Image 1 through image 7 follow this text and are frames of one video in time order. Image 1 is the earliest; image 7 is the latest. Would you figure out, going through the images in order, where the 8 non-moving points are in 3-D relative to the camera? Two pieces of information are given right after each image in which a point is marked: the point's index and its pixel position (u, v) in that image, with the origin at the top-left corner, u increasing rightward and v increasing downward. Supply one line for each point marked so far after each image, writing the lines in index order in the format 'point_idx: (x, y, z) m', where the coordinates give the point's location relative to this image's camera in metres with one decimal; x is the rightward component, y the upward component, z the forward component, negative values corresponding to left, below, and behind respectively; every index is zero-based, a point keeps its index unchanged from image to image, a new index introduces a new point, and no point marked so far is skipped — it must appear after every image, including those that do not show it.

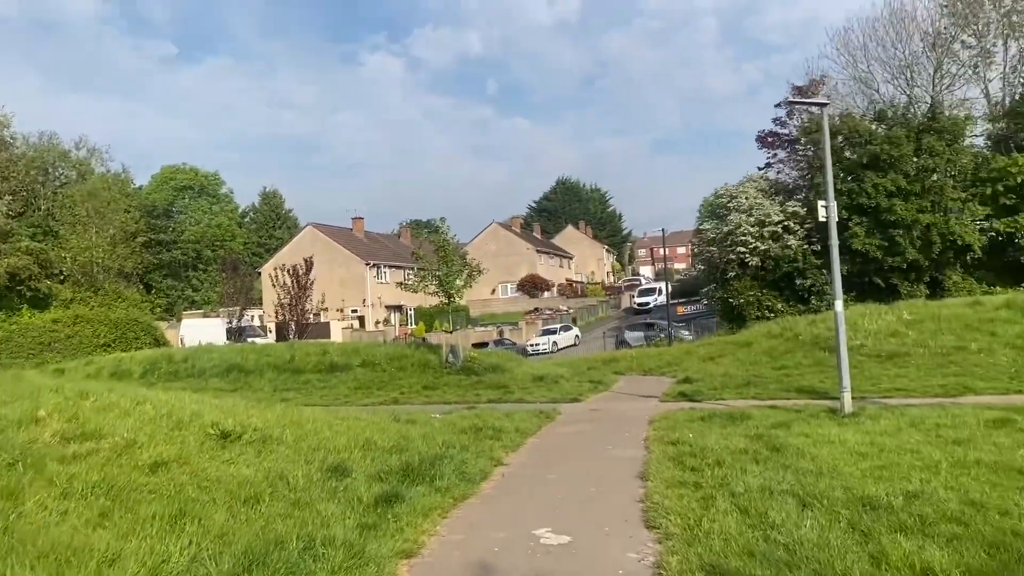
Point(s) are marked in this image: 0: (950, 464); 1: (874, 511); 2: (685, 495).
0: (+3.6, -1.4, +7.0) m
1: (+2.4, -1.5, +5.7) m
2: (+1.3, -1.6, +6.7) m
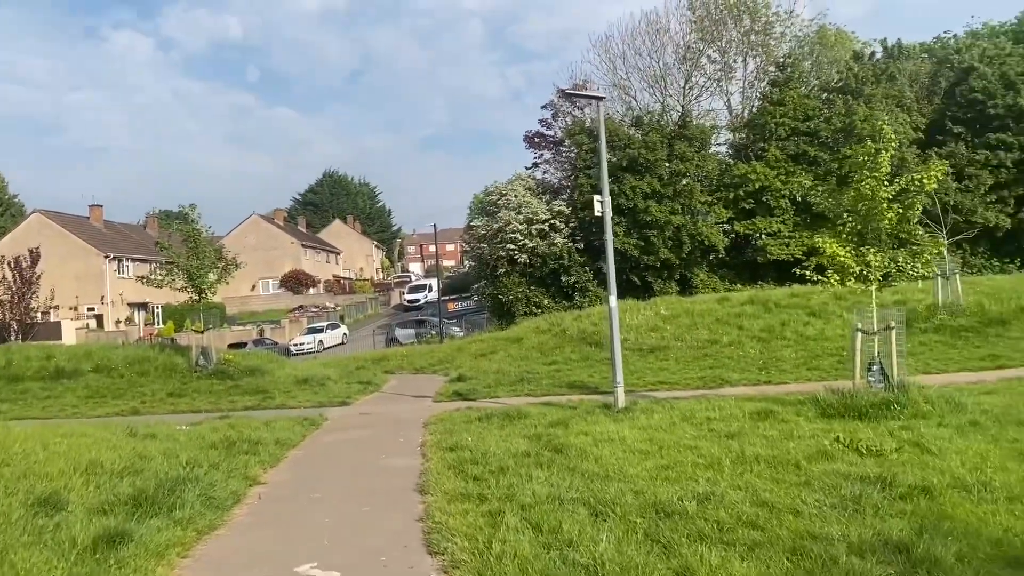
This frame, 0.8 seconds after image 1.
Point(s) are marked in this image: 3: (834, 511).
0: (+1.8, -1.4, +6.9) m
1: (+1.0, -1.4, +5.3) m
2: (-0.3, -1.6, +6.0) m
3: (+1.9, -1.3, +5.1) m
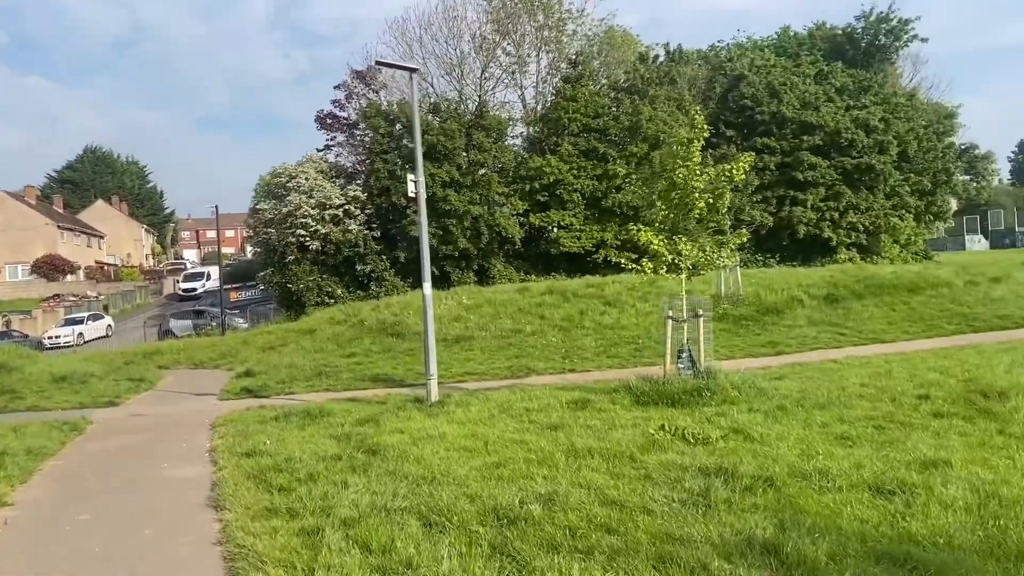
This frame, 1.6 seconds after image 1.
0: (+0.4, -1.3, +6.5) m
1: (0.0, -1.3, +4.8) m
2: (-1.4, -1.4, +5.1) m
3: (+1.0, -1.2, +4.8) m
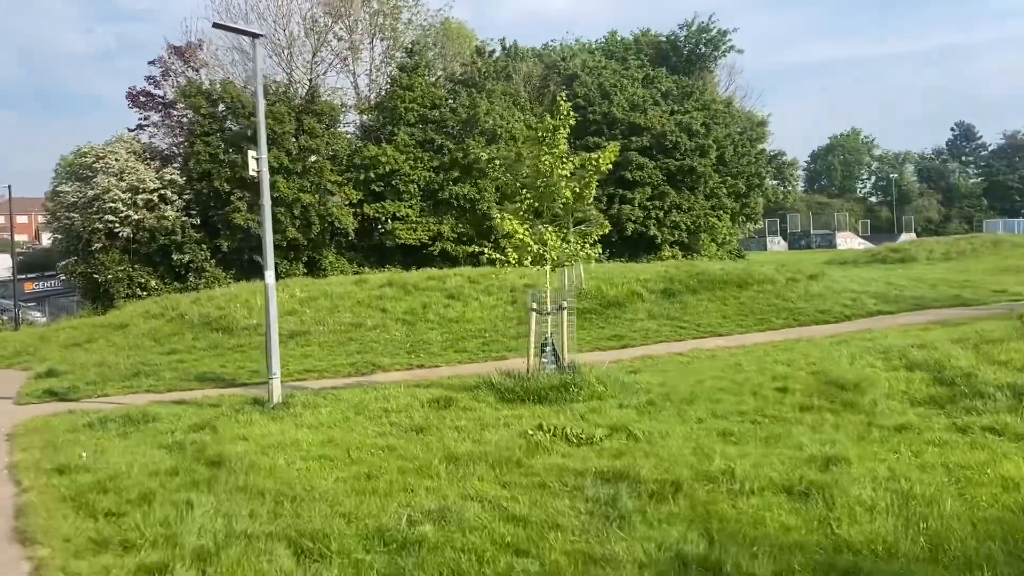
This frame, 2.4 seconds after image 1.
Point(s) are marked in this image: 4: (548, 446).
0: (-0.5, -1.2, +5.9) m
1: (-0.5, -1.3, +4.1) m
2: (-2.0, -1.4, +4.2) m
3: (+0.4, -1.2, +4.4) m
4: (+0.3, -1.2, +6.3) m
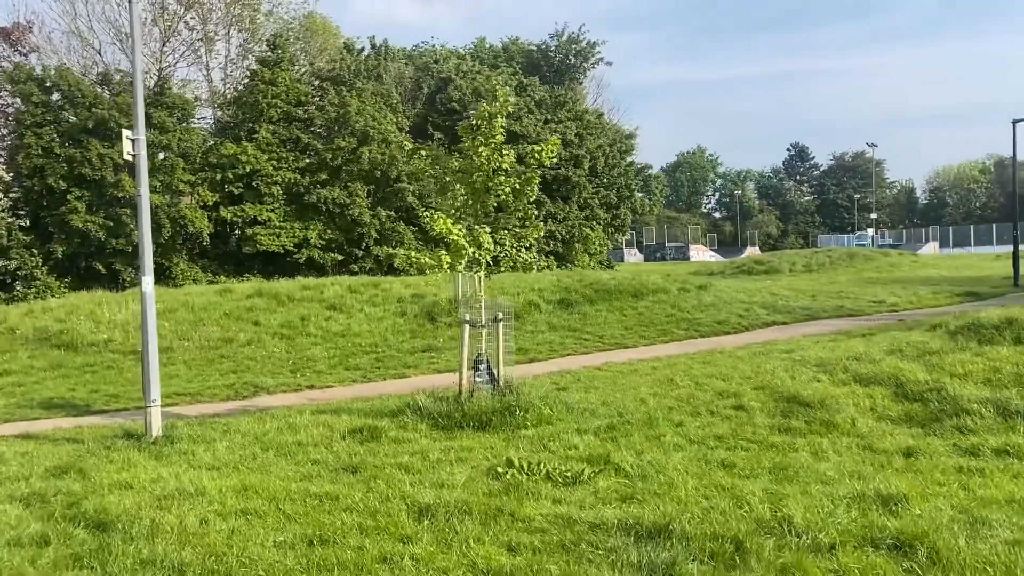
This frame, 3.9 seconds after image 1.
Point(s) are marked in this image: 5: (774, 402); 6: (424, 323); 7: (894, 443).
0: (-0.6, -1.2, +4.7) m
1: (-0.3, -1.3, +2.9) m
2: (-1.7, -1.4, +2.8) m
3: (+0.6, -1.2, +3.3) m
4: (+0.1, -1.2, +5.2) m
5: (+2.5, -1.1, +8.2) m
6: (-1.7, -0.7, +16.6) m
7: (+2.8, -1.1, +6.2) m
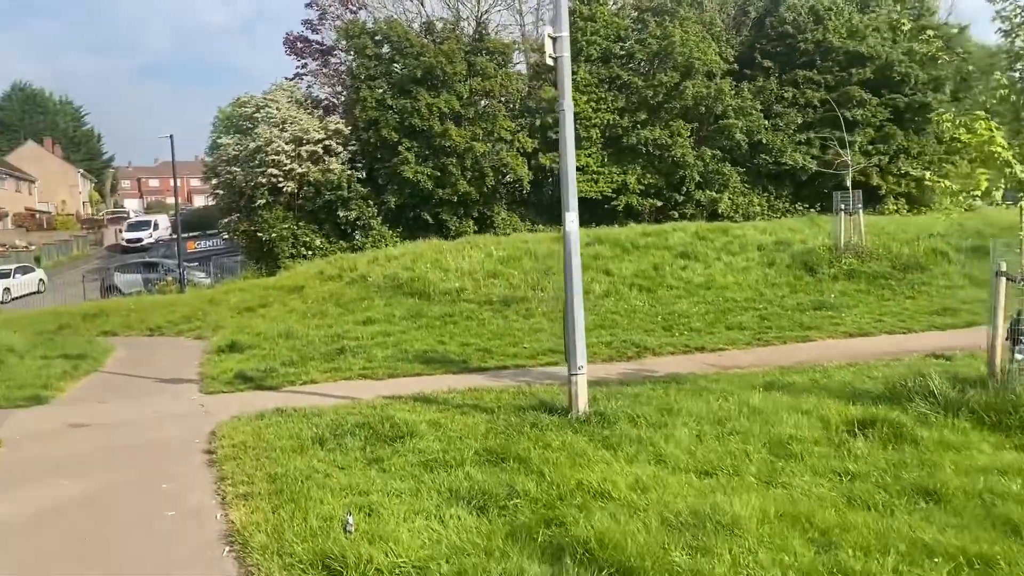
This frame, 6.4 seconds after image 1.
0: (+2.1, -1.0, +2.5) m
1: (+1.8, -1.1, +0.7) m
2: (+0.4, -1.2, +1.0) m
3: (+2.8, -1.1, +0.8) m
4: (+2.9, -1.0, +2.7) m
5: (+6.1, -0.7, +4.9) m
6: (+4.7, +0.2, +14.1) m
7: (+5.7, -0.8, +2.9) m
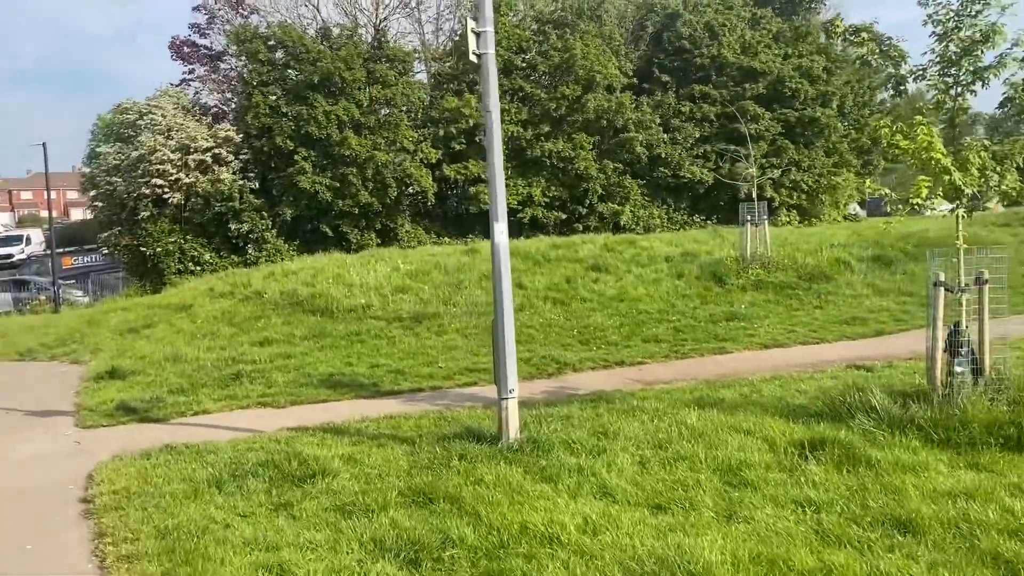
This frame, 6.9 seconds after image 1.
0: (+2.0, -1.0, +2.2) m
1: (+1.9, -1.2, +0.4) m
2: (+0.5, -1.3, +0.5) m
3: (+2.9, -1.1, +0.6) m
4: (+2.8, -1.0, +2.5) m
5: (+5.7, -0.7, +5.0) m
6: (+3.3, 0.0, +14.1) m
7: (+5.6, -0.8, +3.0) m
